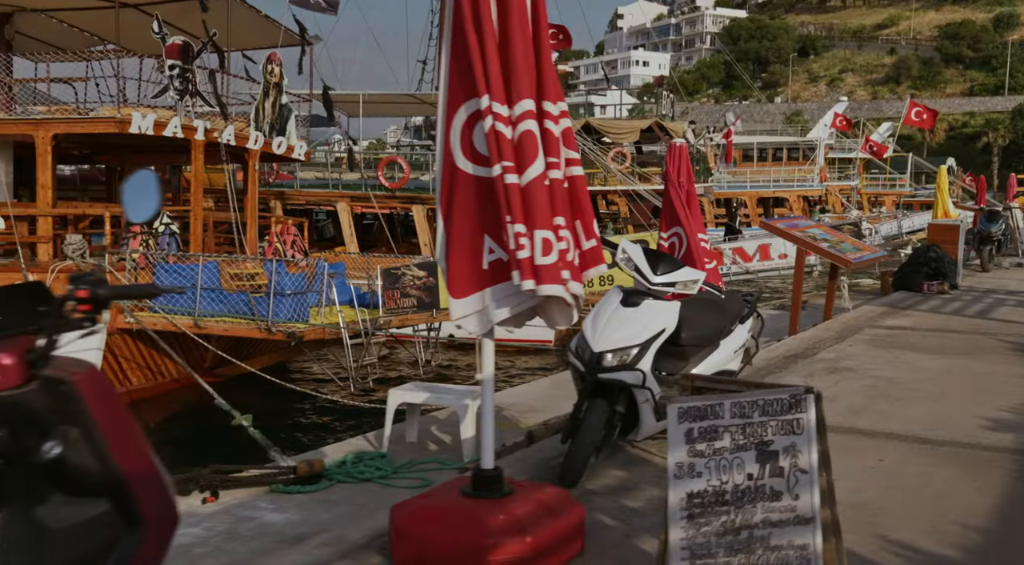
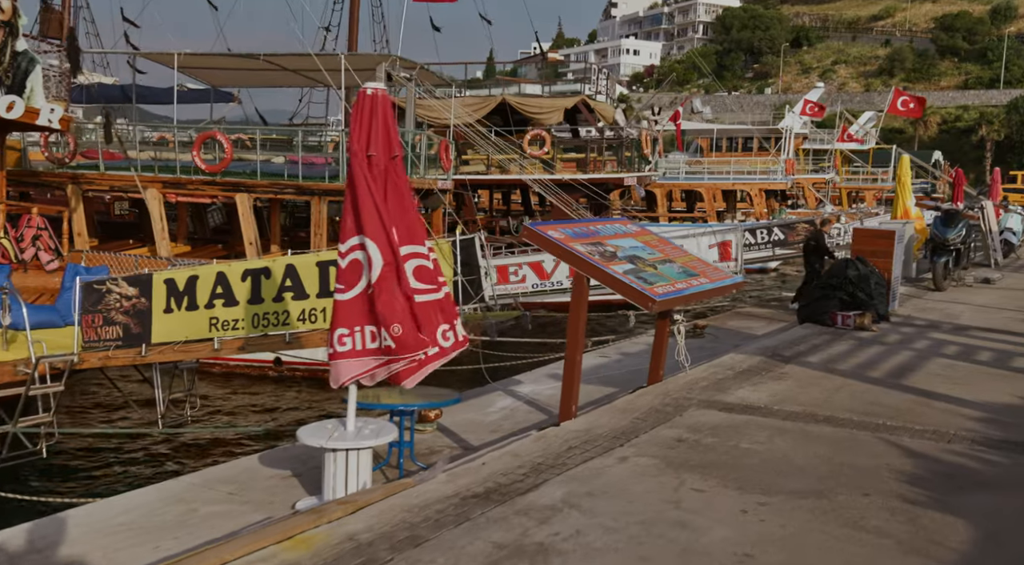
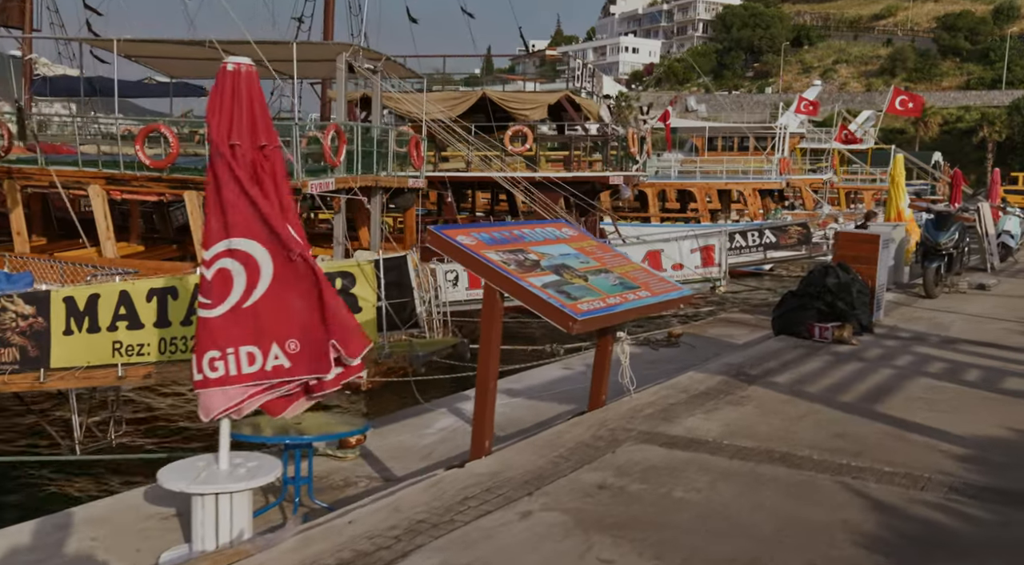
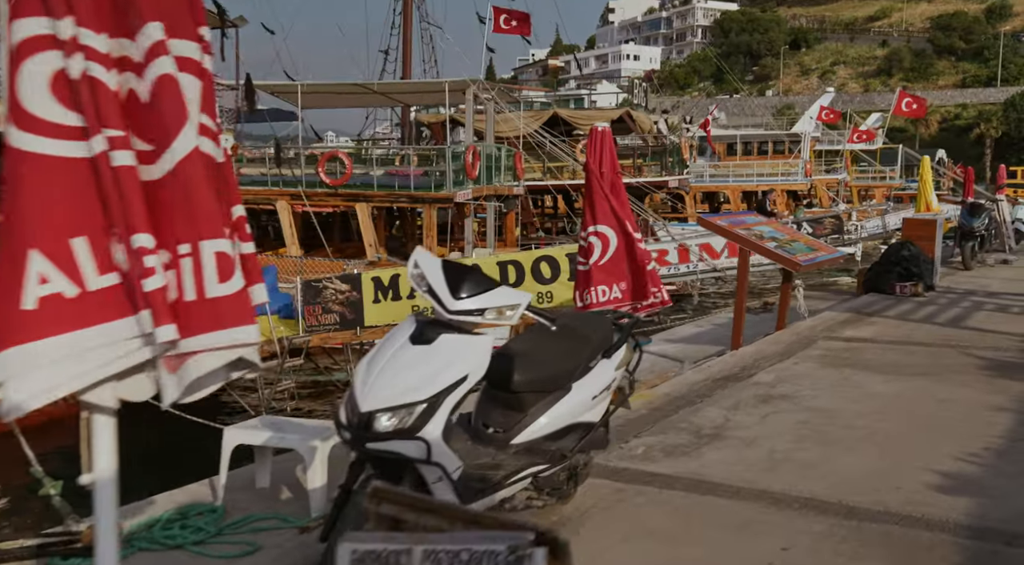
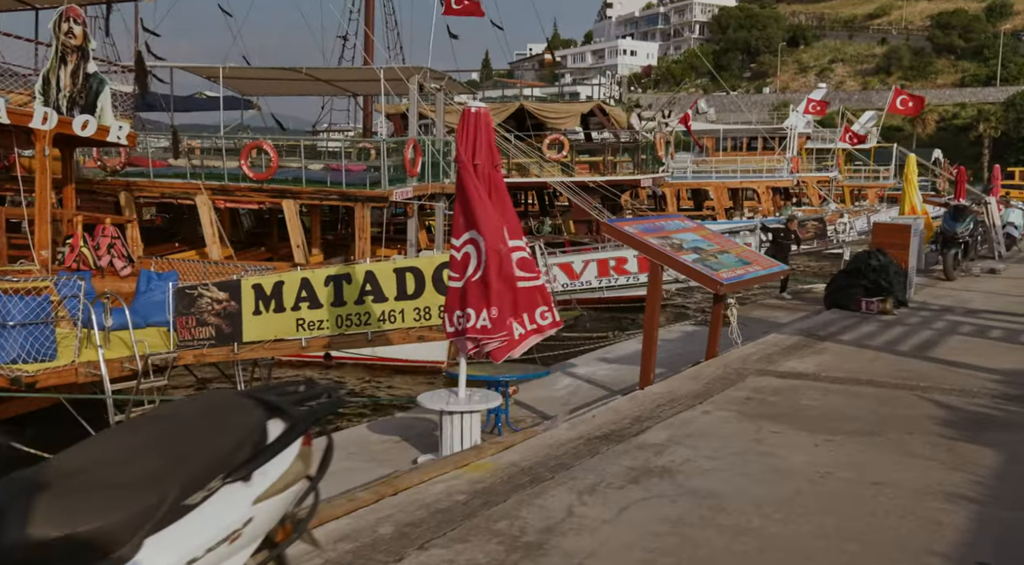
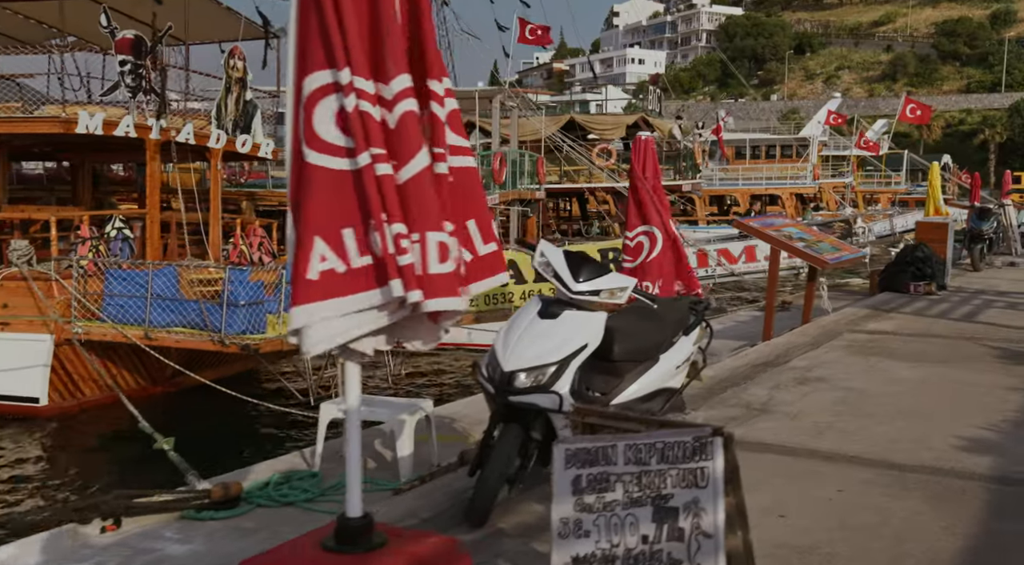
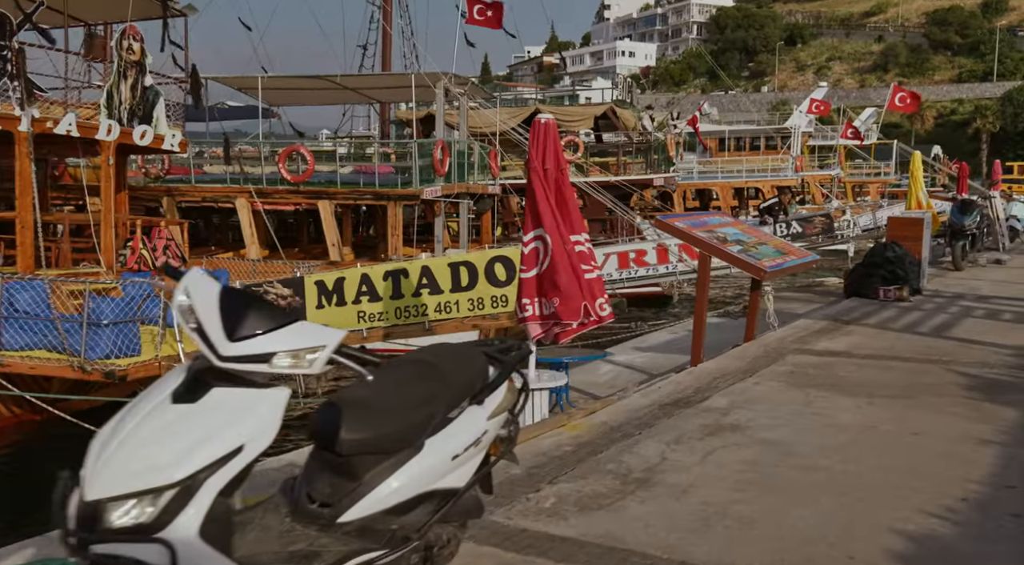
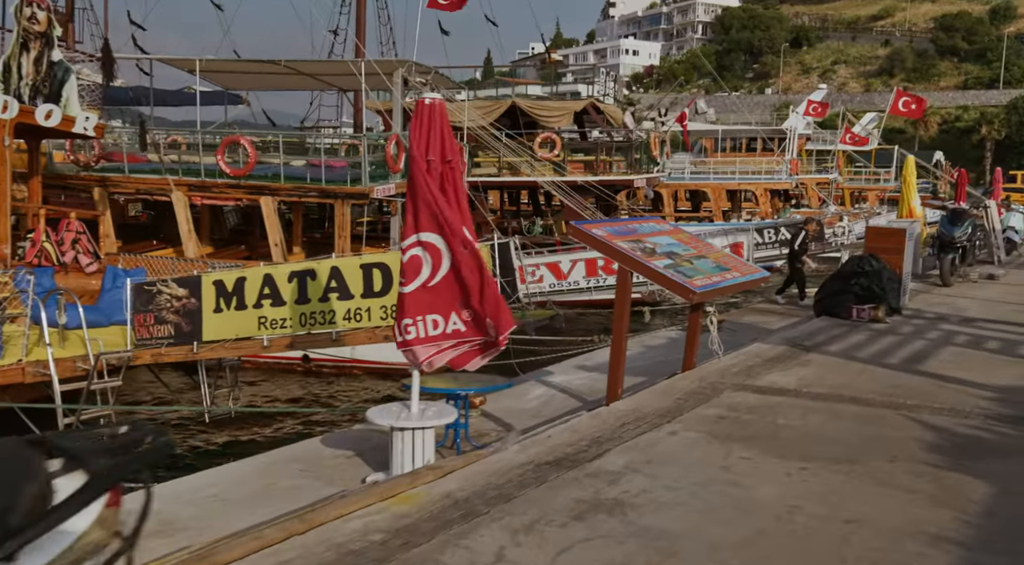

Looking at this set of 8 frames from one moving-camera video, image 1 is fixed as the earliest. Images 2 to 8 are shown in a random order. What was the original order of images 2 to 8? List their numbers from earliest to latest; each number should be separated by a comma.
6, 4, 7, 5, 8, 2, 3
